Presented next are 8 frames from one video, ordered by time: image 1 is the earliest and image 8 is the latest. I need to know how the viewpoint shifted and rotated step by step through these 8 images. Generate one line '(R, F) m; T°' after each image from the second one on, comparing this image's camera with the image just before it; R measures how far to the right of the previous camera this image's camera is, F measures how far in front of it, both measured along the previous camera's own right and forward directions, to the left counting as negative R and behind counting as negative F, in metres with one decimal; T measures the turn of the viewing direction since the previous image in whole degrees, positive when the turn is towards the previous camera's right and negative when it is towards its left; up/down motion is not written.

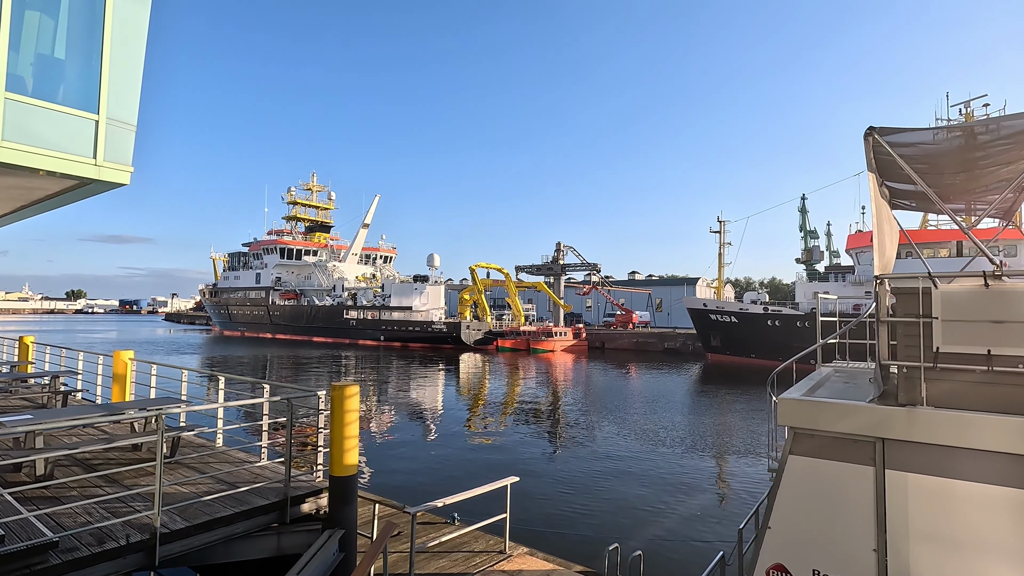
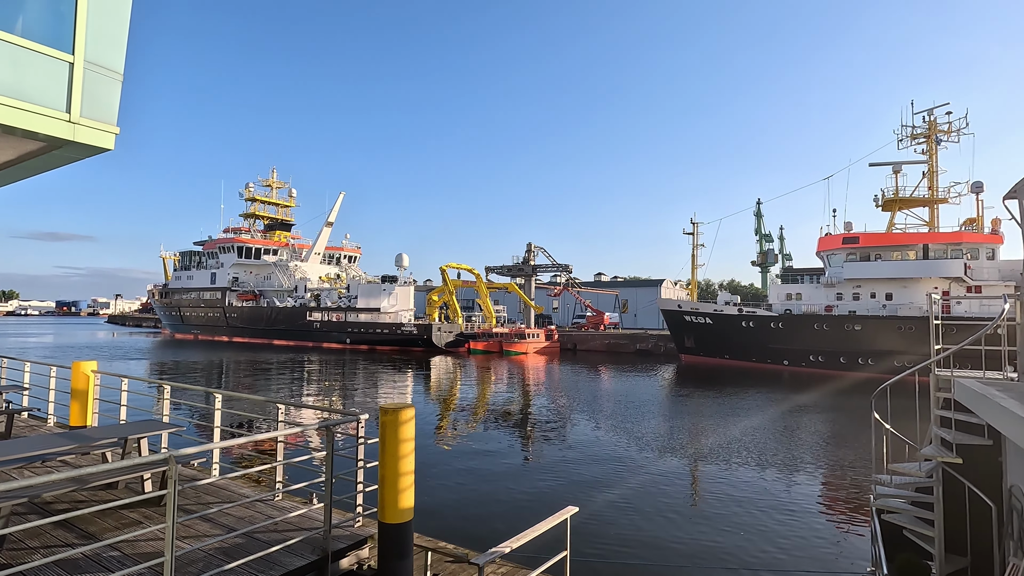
(-0.6, +0.5) m; +4°
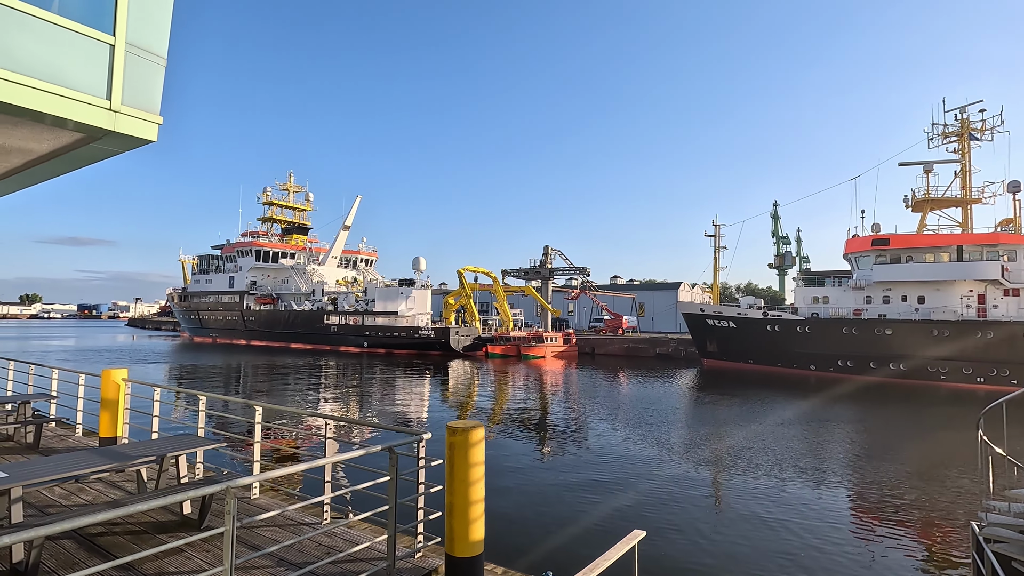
(-0.3, +0.2) m; -1°
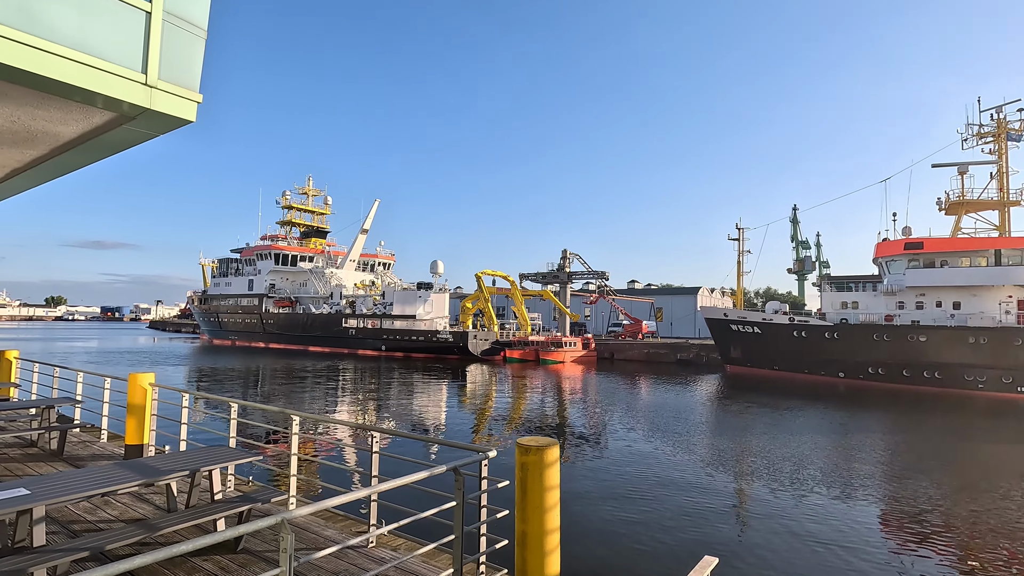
(-0.2, +0.2) m; -2°
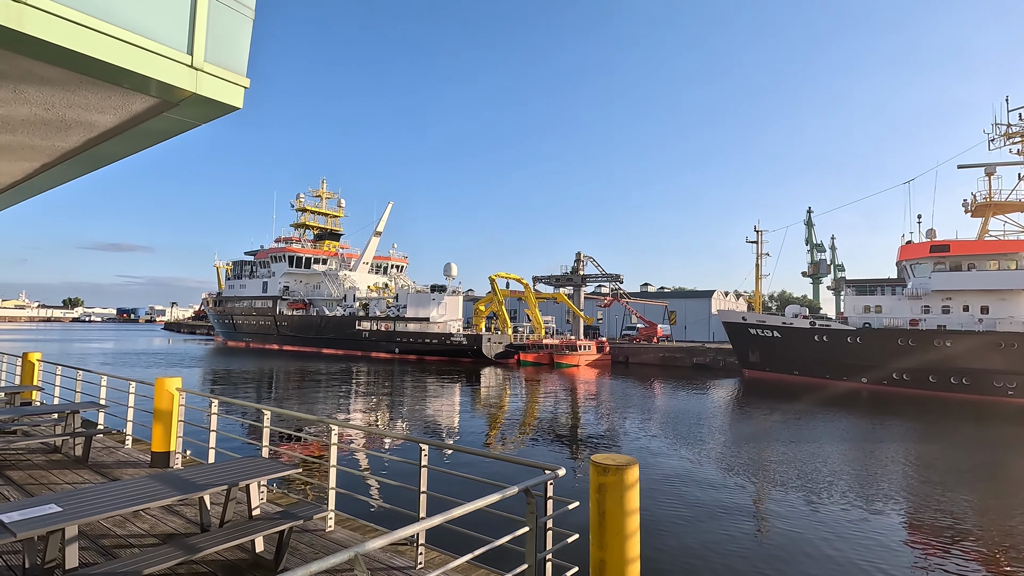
(-0.2, +0.1) m; -1°
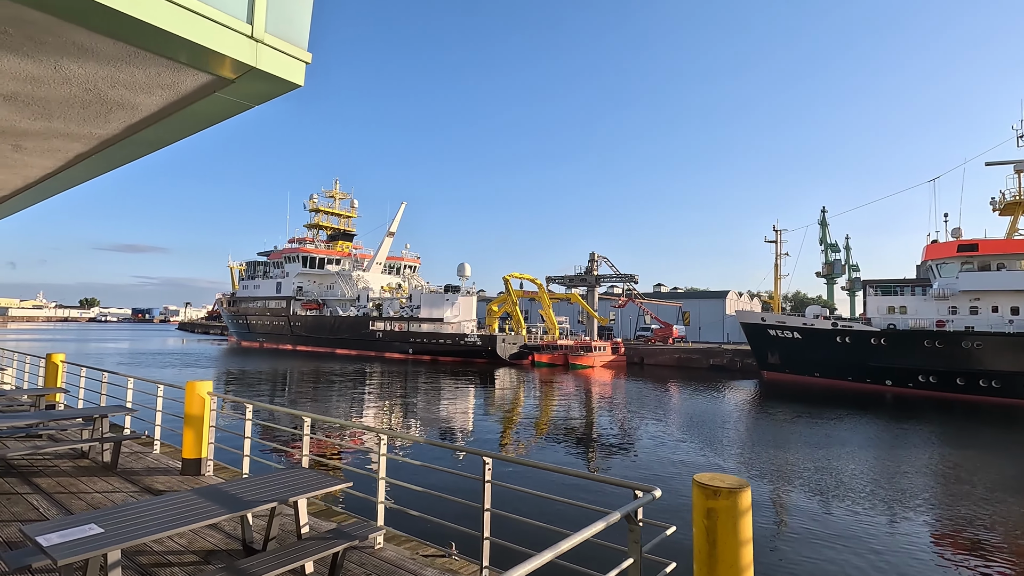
(-0.2, +0.2) m; -1°
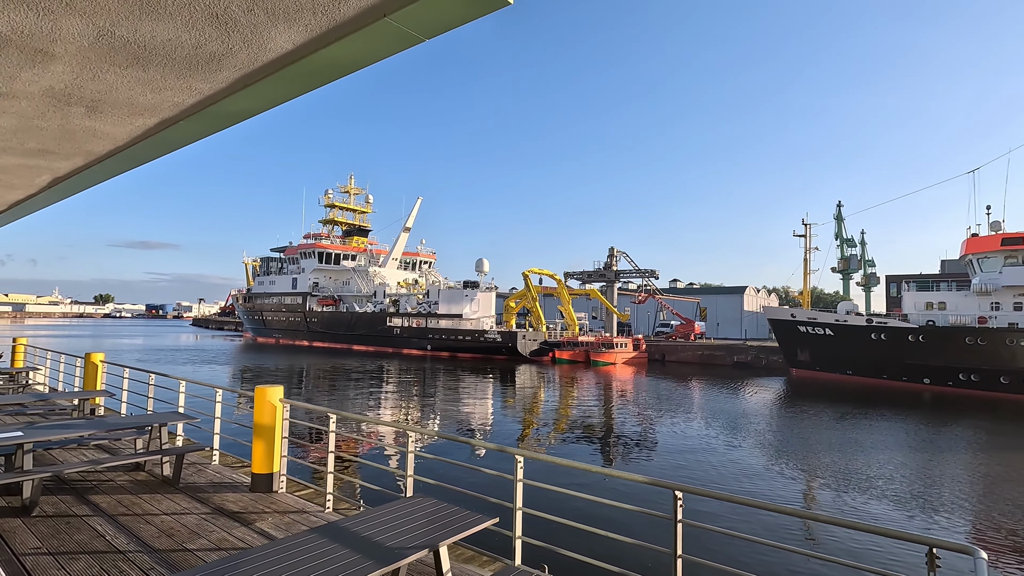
(-0.5, +0.4) m; -1°
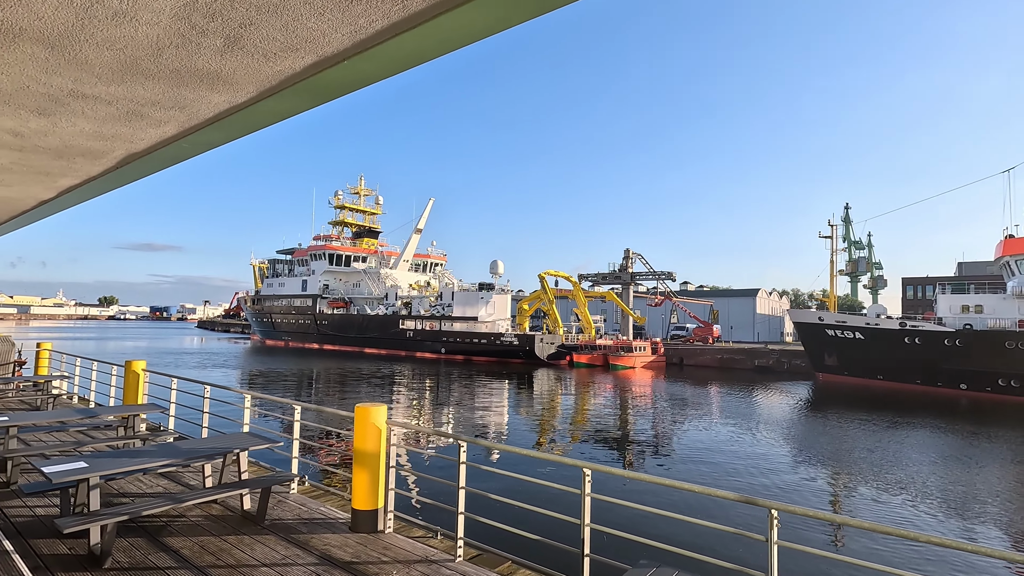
(-0.7, +0.4) m; 0°
